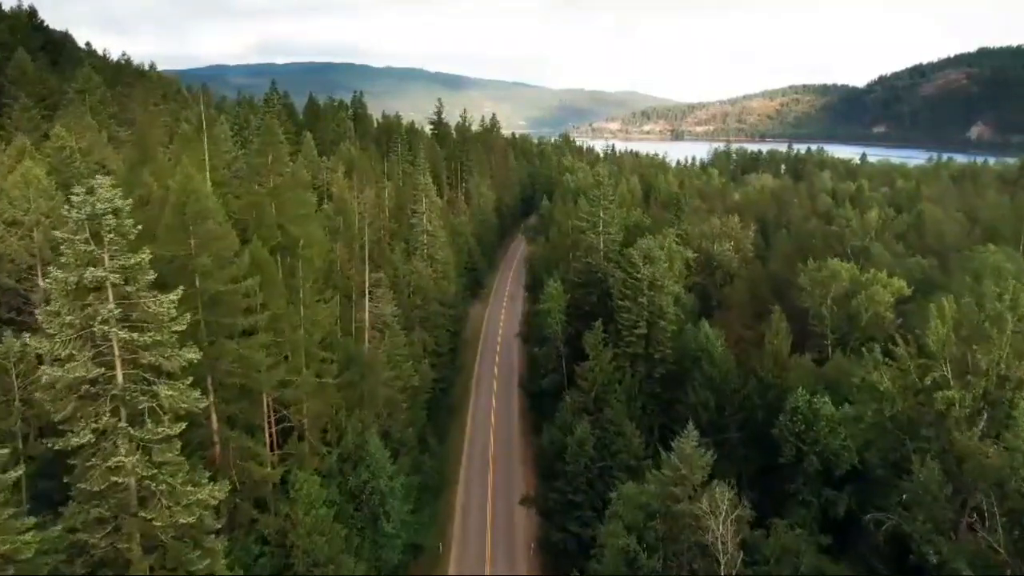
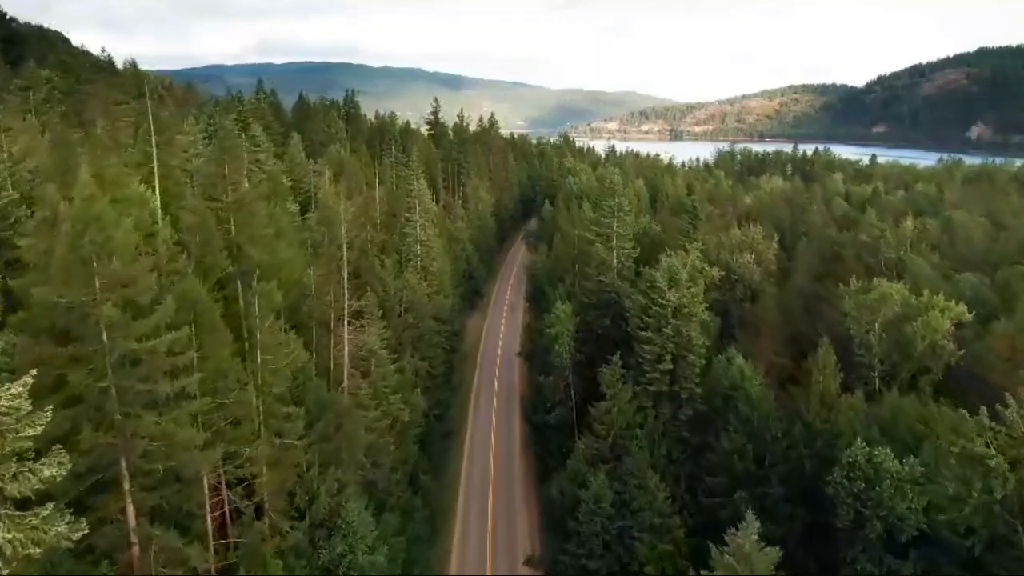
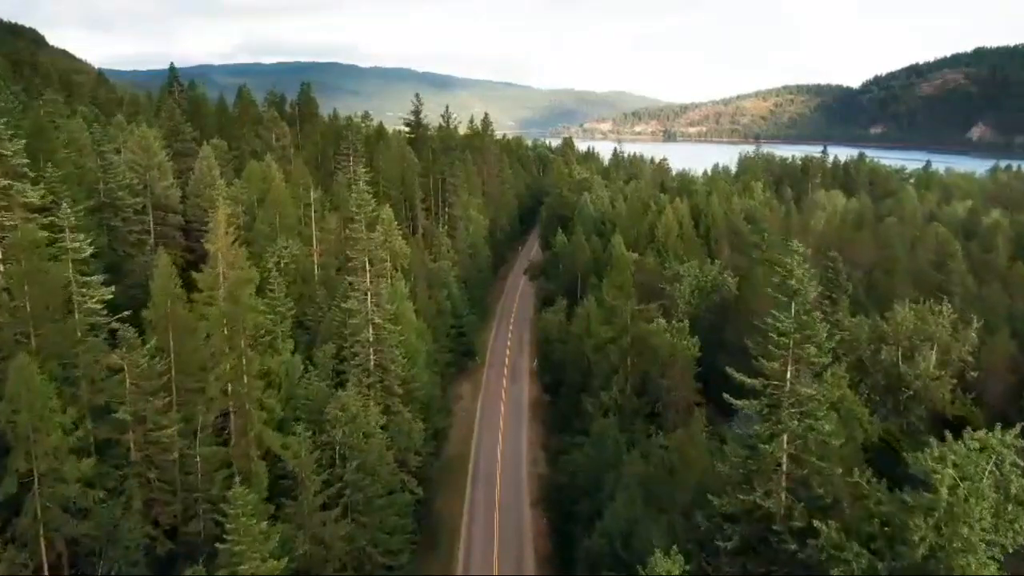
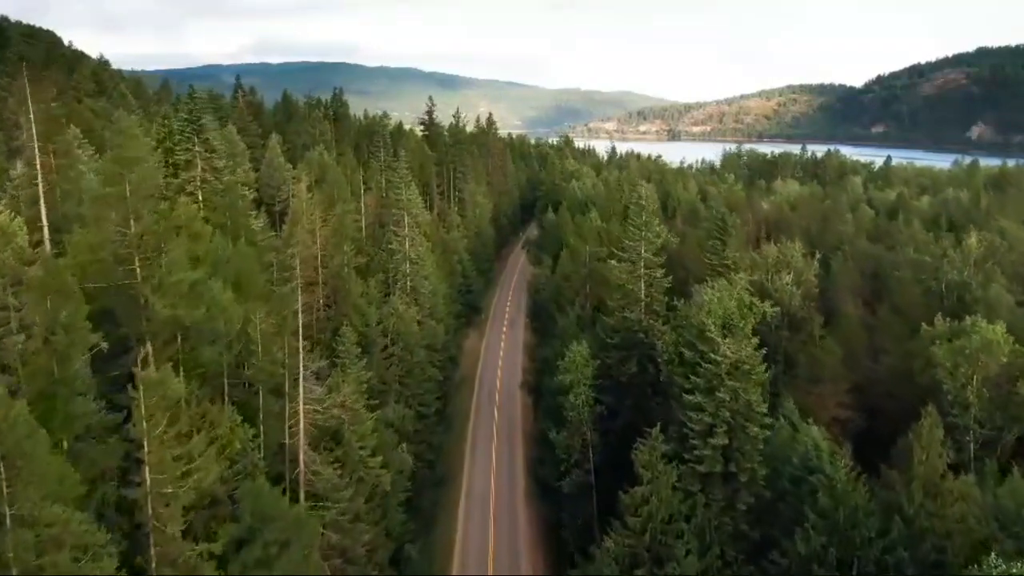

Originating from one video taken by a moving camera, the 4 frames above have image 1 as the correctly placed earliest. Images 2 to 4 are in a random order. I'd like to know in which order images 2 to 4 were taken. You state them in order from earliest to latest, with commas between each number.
2, 4, 3
